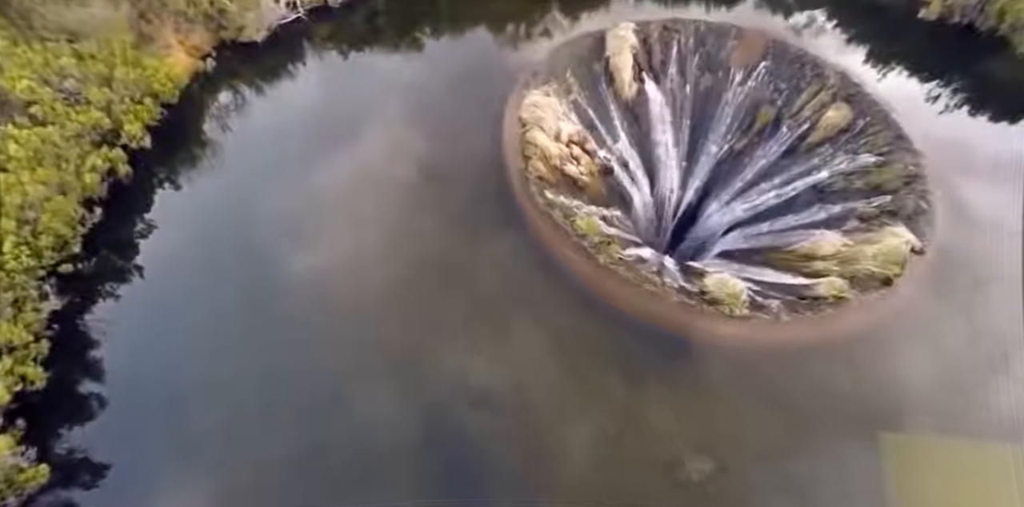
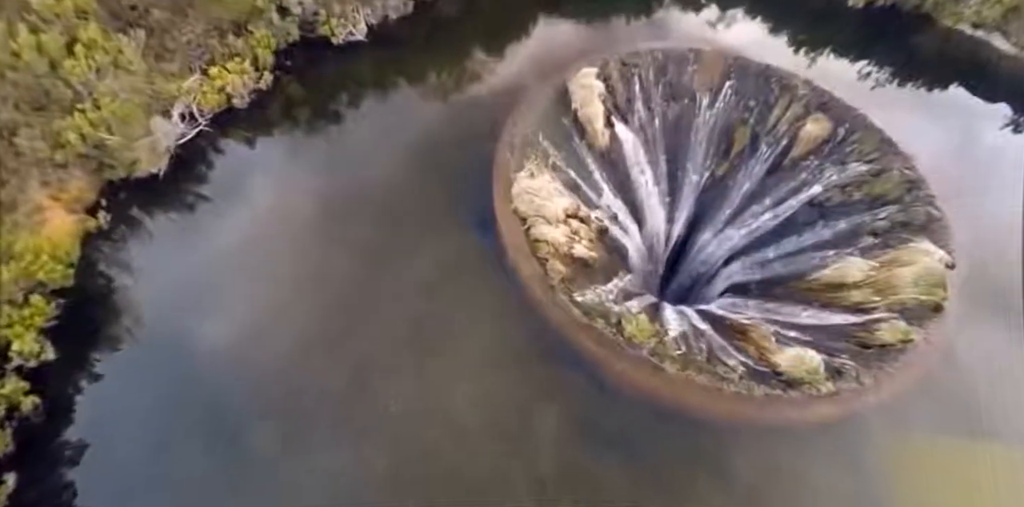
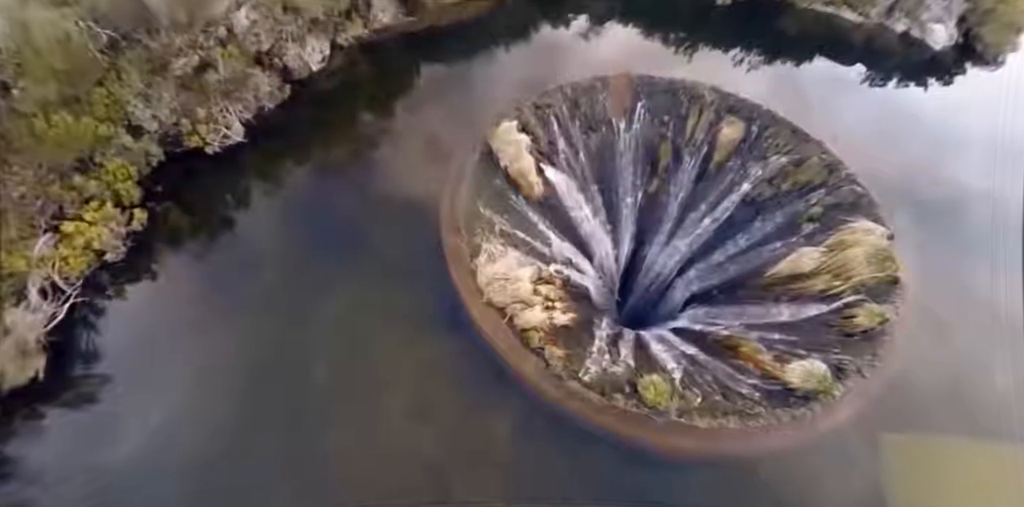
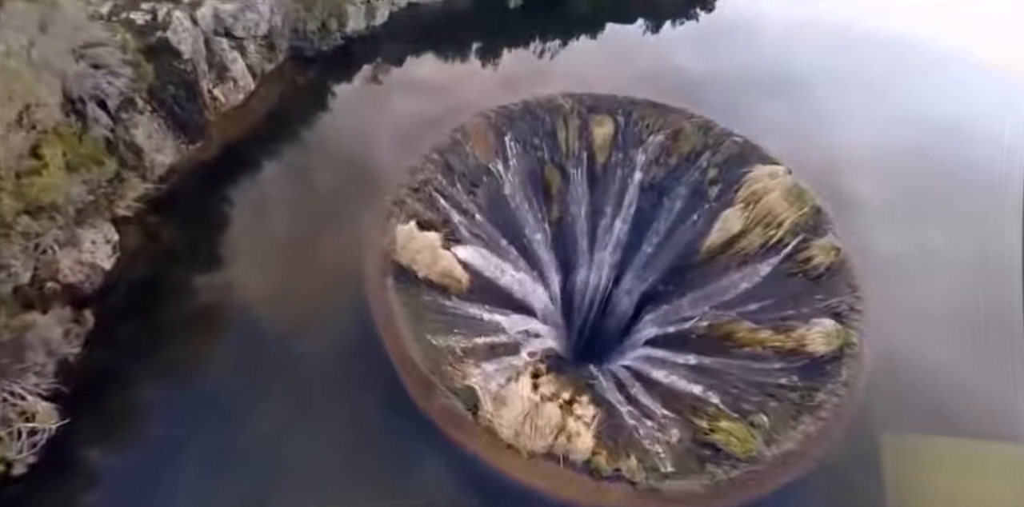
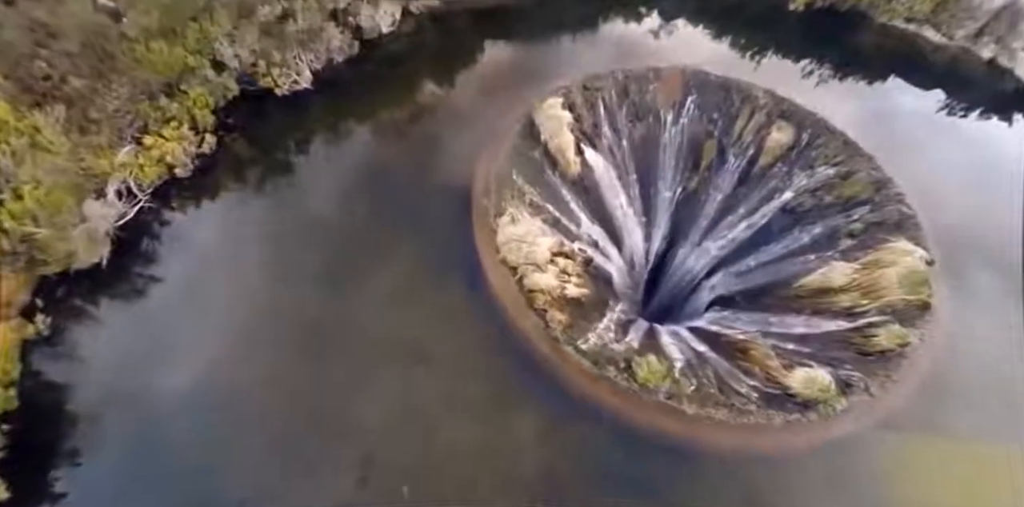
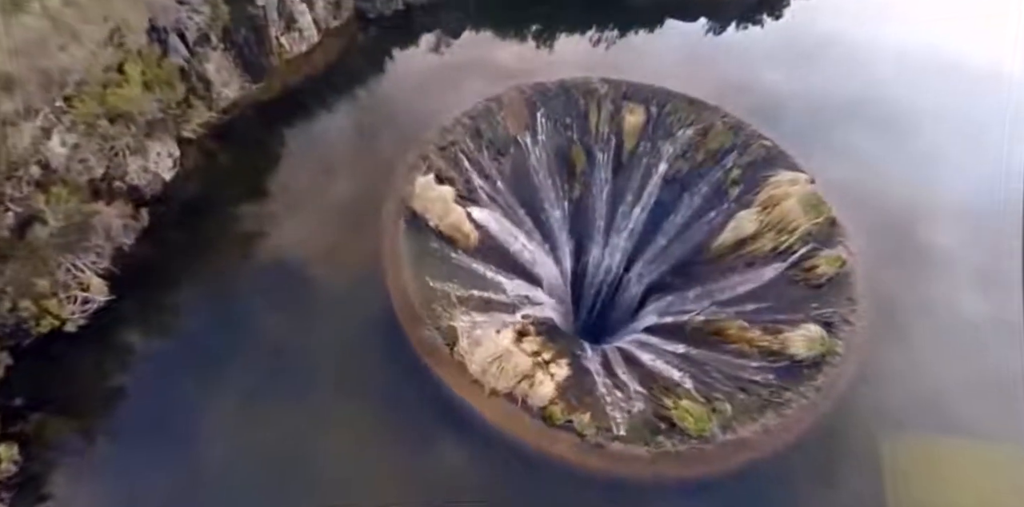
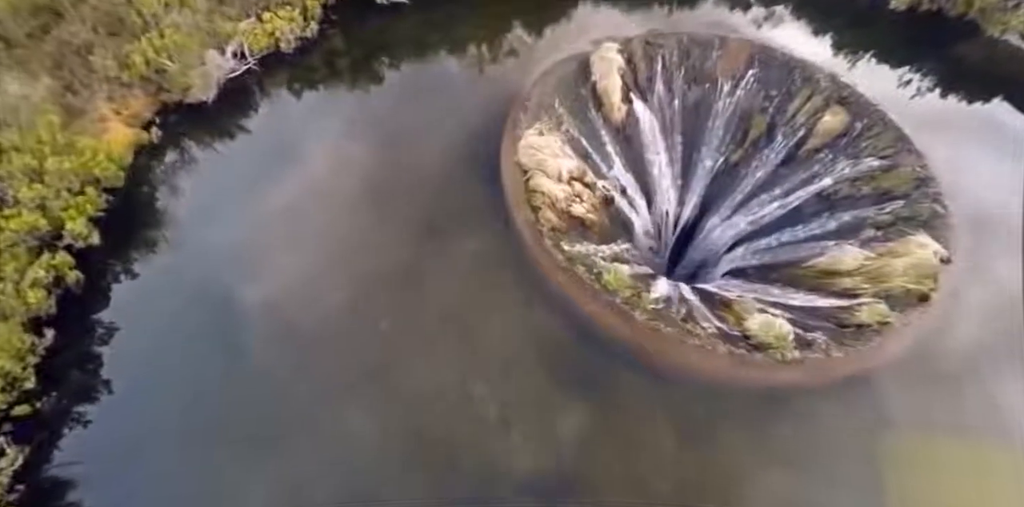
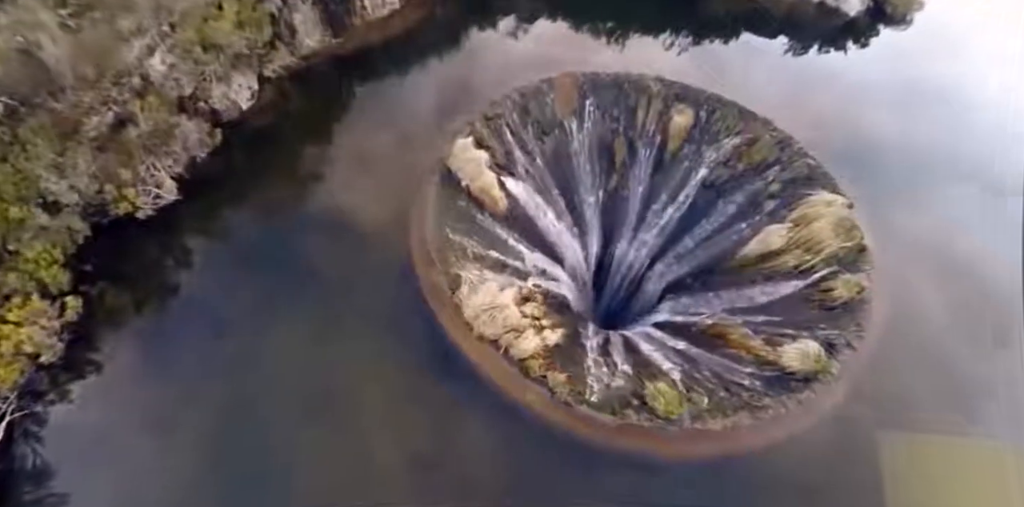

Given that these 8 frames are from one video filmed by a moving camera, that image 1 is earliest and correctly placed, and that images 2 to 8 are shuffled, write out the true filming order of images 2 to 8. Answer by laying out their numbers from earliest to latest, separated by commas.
7, 2, 5, 3, 8, 6, 4
